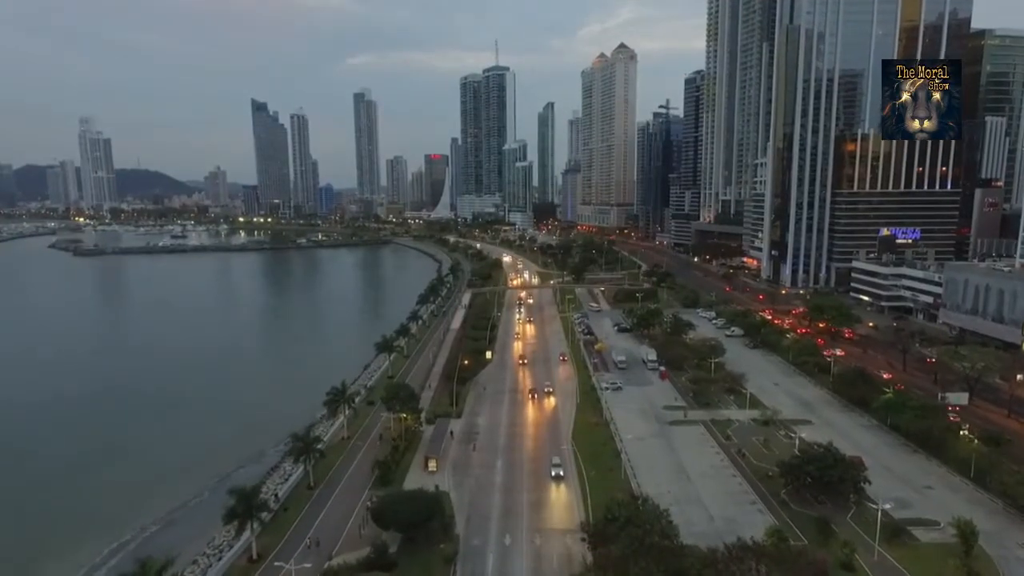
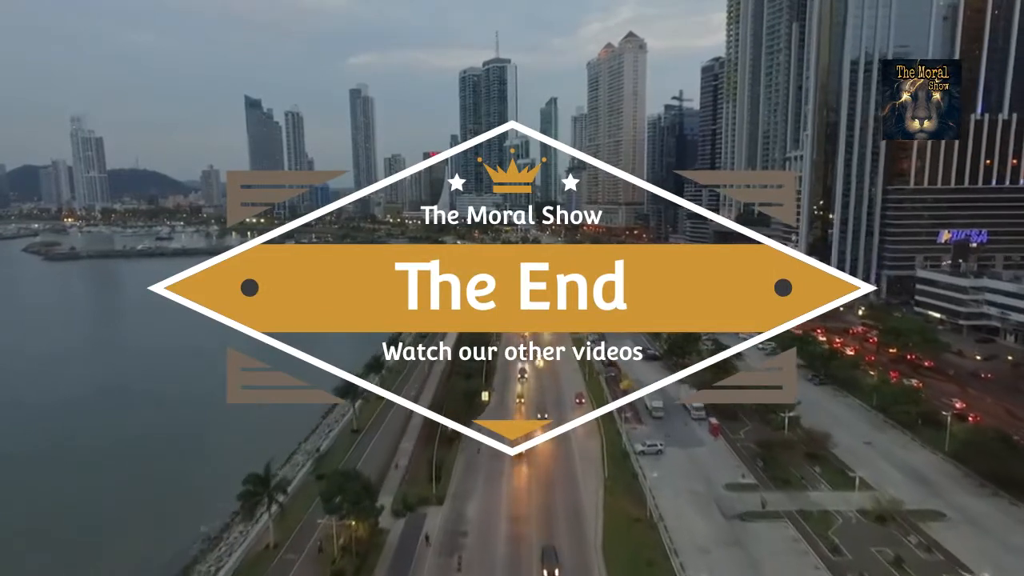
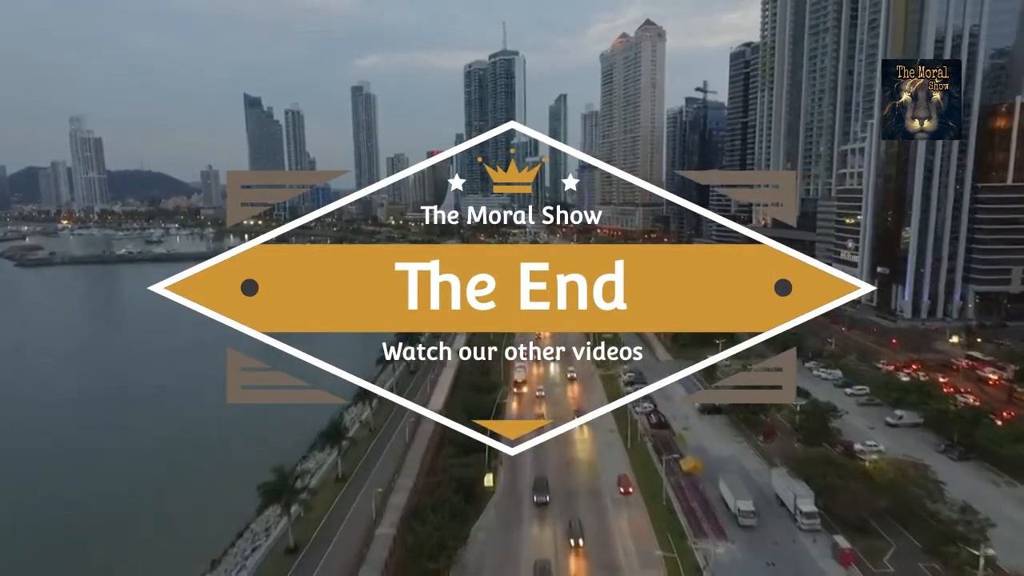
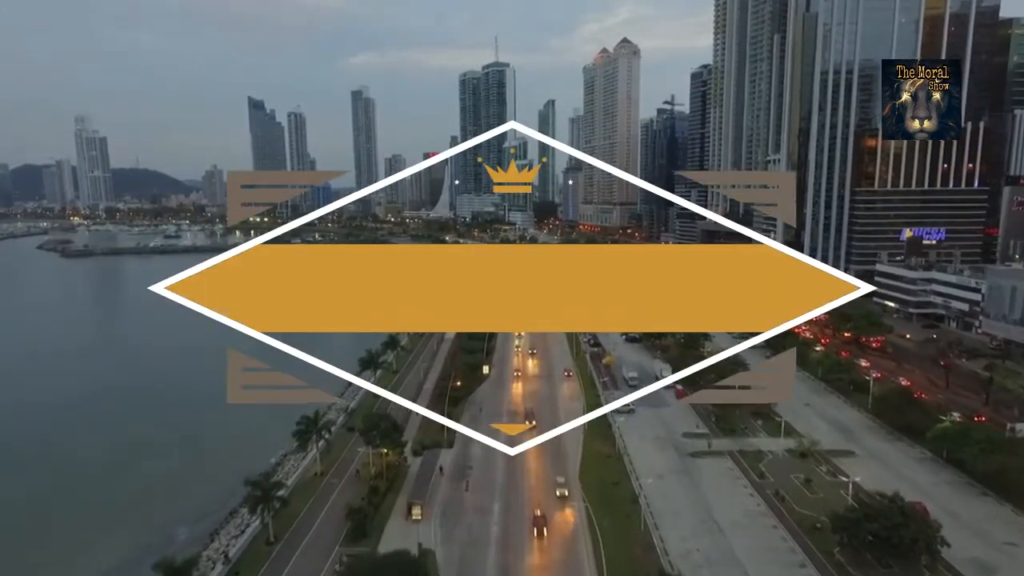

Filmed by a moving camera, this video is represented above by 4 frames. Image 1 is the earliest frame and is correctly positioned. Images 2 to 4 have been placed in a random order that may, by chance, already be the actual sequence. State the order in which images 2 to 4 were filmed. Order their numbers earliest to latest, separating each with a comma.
4, 2, 3
